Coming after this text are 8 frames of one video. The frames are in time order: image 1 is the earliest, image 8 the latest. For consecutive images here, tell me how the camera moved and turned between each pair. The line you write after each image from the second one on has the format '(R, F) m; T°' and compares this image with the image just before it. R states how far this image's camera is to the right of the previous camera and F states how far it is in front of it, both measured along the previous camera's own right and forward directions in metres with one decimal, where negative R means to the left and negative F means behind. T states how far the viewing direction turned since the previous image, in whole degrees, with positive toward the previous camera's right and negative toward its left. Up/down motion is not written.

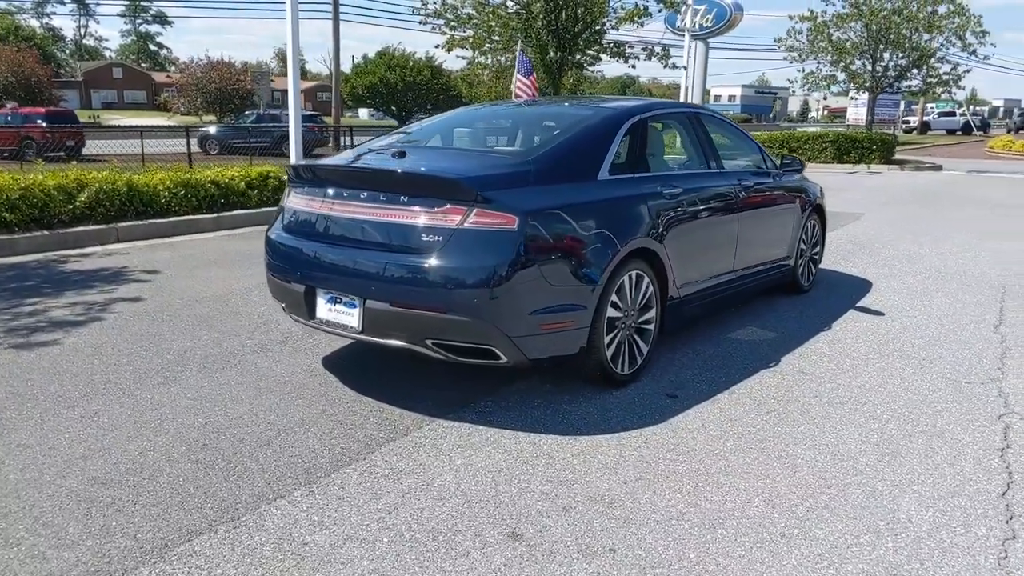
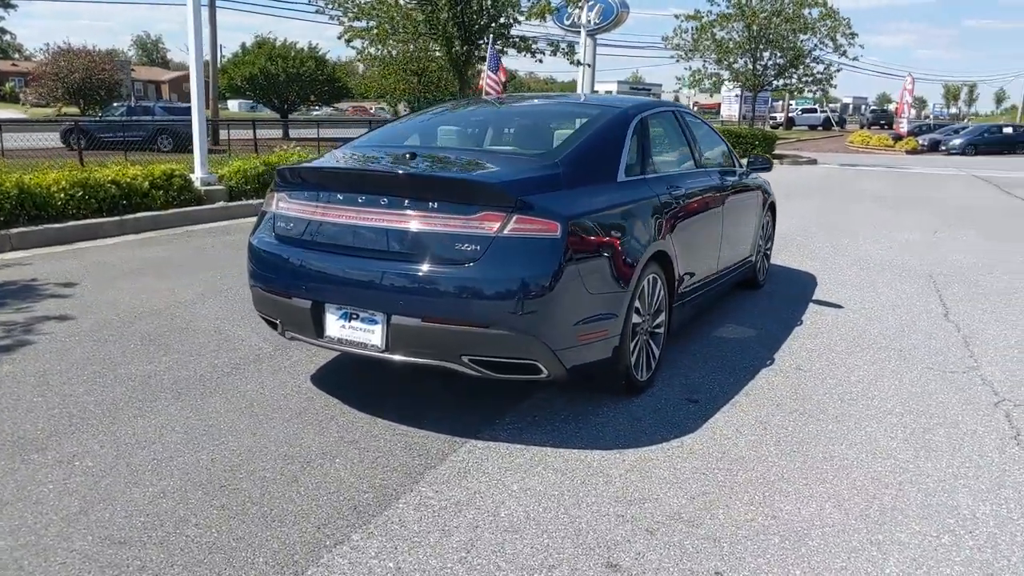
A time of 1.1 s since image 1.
(-0.8, +0.3) m; +9°
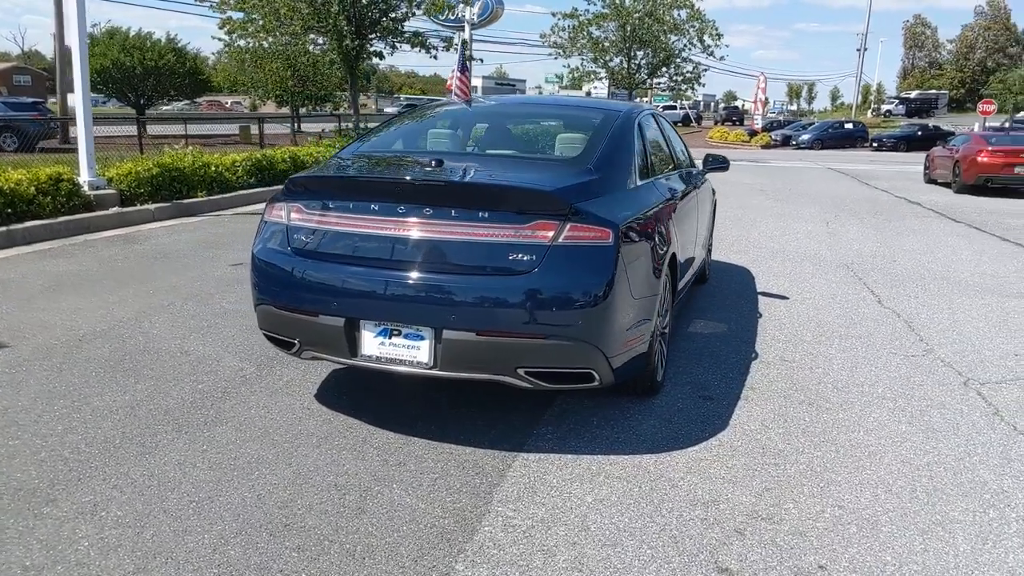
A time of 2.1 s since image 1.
(-0.9, +0.2) m; +10°
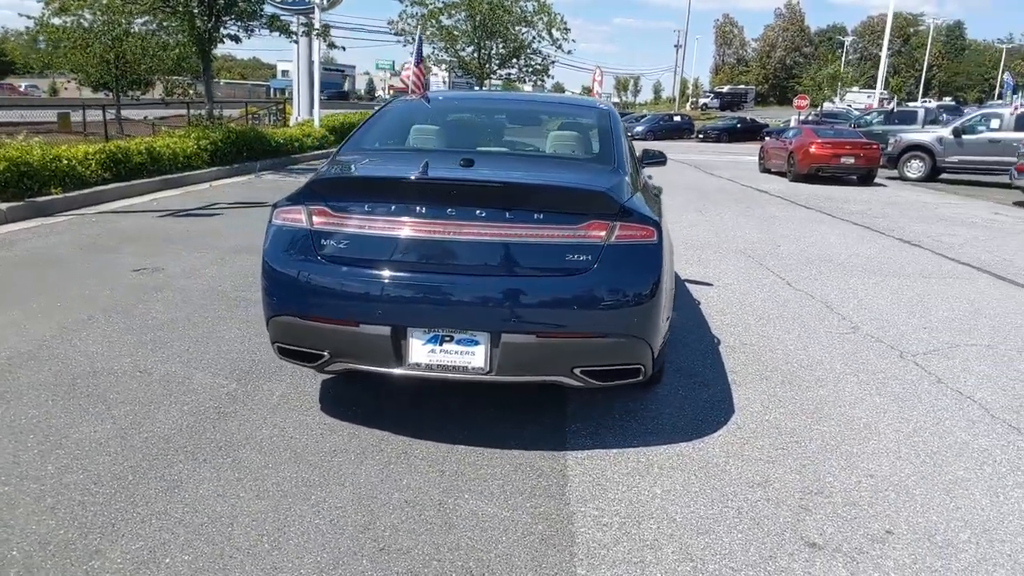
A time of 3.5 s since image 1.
(-1.0, +0.1) m; +13°
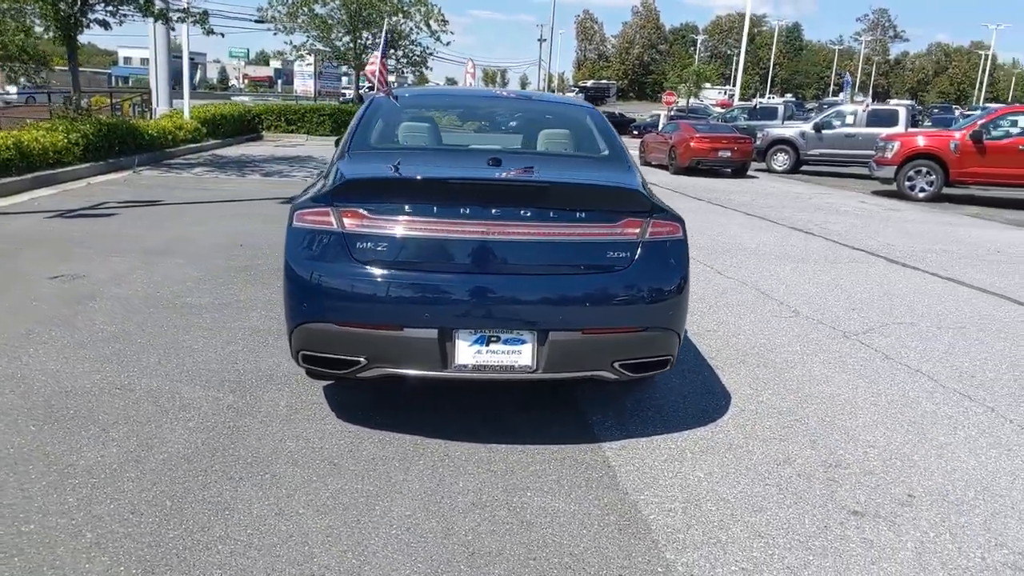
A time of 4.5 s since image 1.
(-0.8, 0.0) m; +10°
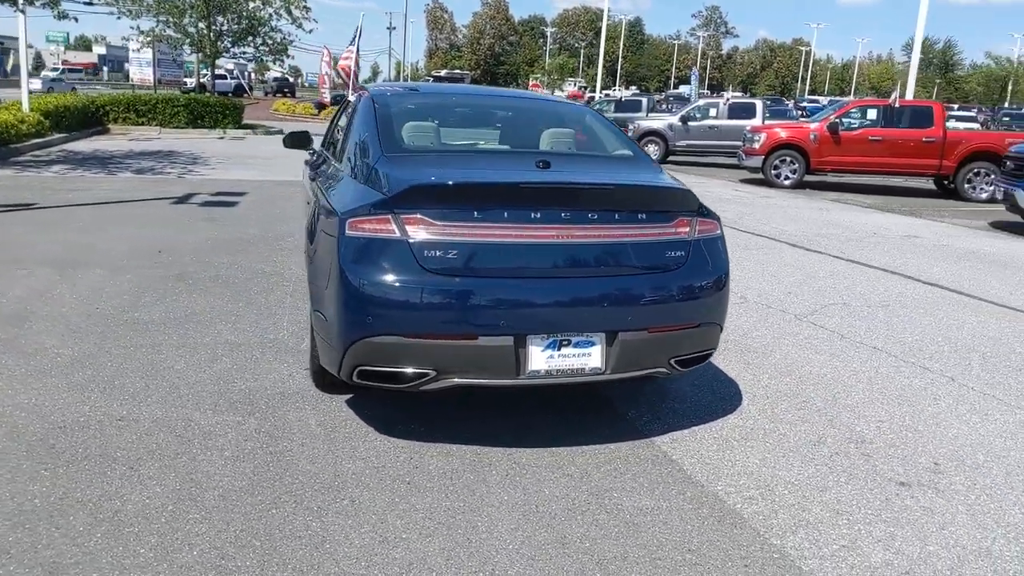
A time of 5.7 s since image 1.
(-1.0, +0.1) m; +11°
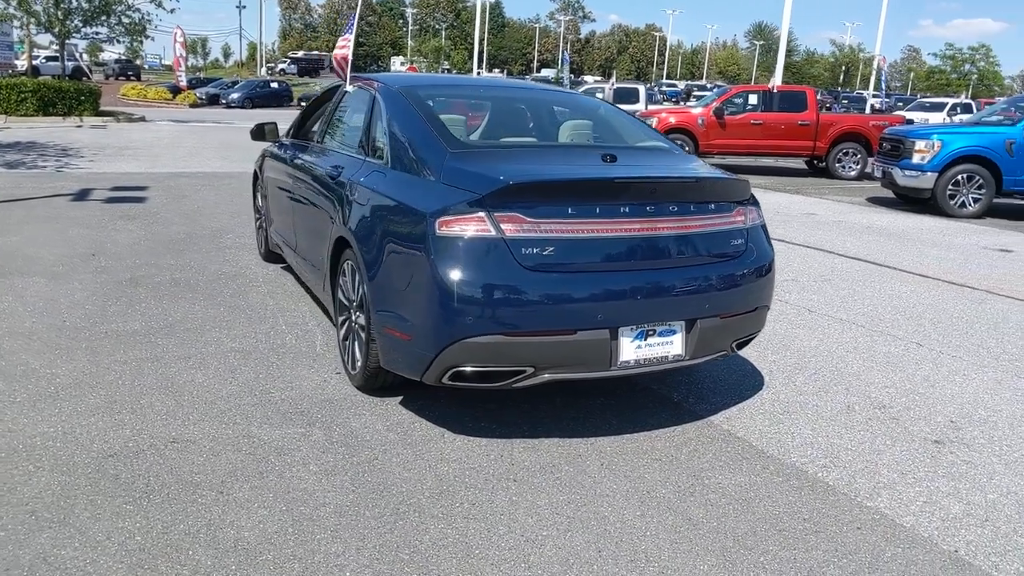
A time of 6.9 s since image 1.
(-1.1, +0.1) m; +10°
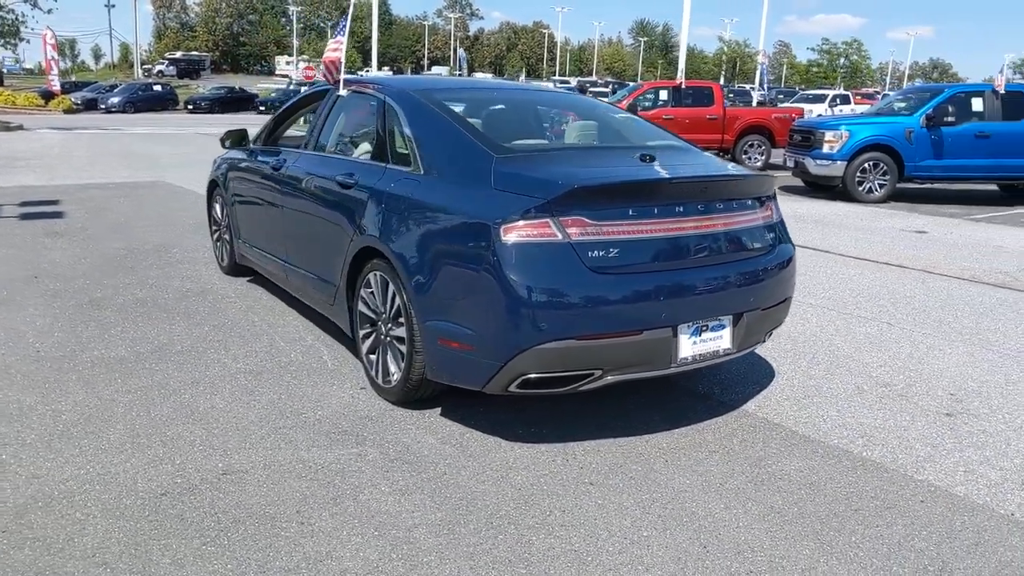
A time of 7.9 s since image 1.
(-0.8, +0.1) m; +8°
